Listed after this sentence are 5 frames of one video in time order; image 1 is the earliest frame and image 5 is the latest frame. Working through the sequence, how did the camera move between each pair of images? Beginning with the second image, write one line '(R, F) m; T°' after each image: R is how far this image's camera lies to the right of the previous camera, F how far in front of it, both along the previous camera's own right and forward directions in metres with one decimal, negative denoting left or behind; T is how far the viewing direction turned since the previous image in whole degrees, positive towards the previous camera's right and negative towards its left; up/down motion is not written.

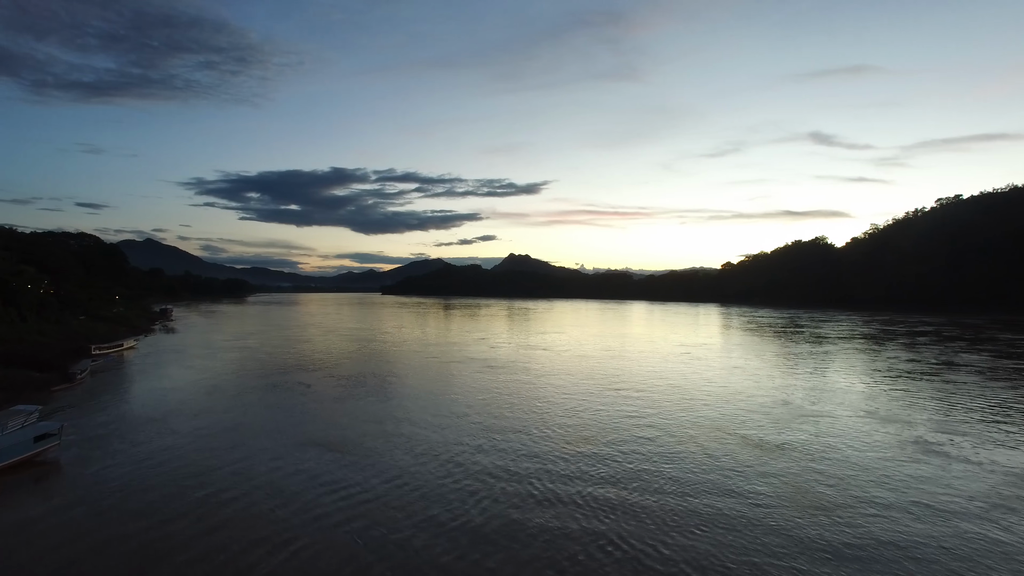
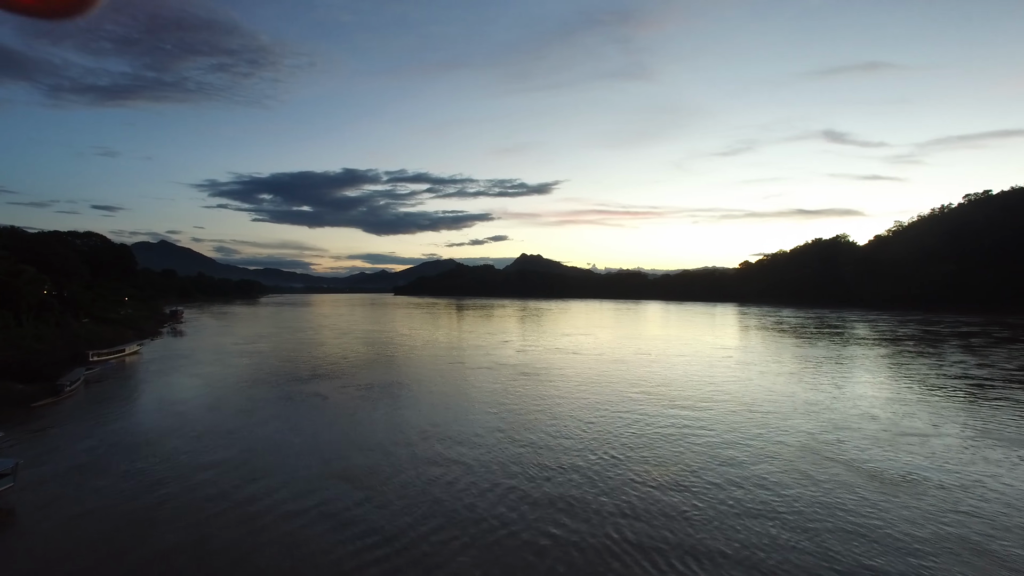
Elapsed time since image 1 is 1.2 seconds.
(-0.4, +0.9) m; -1°
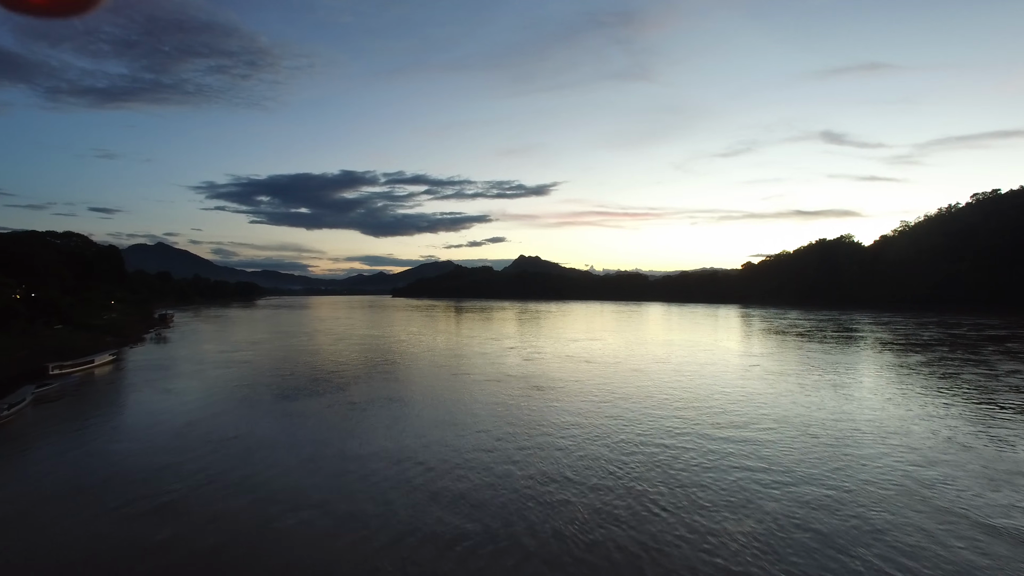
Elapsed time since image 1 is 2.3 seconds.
(-0.2, +1.0) m; 0°
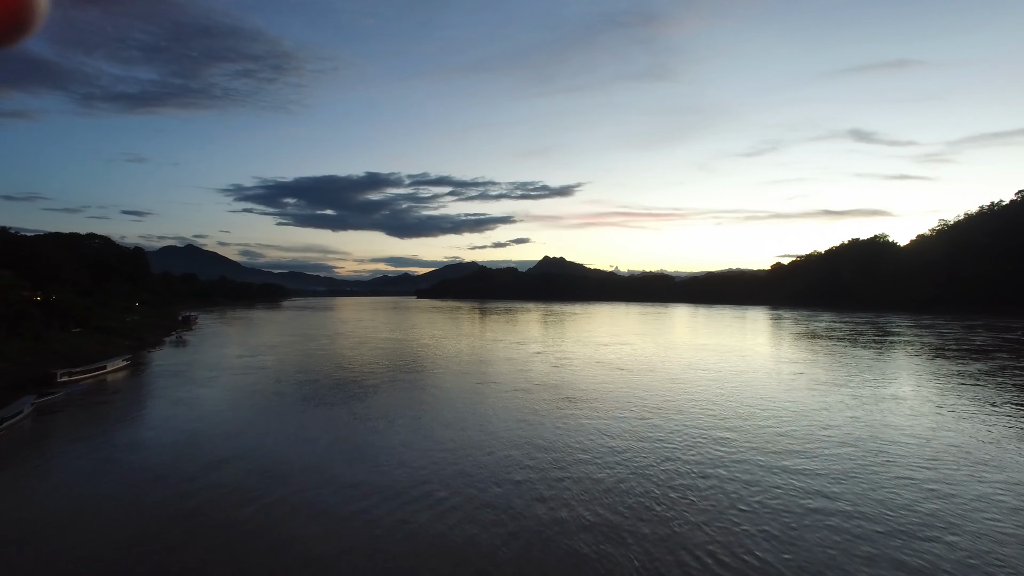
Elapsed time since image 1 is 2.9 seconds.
(-0.2, +0.7) m; -2°
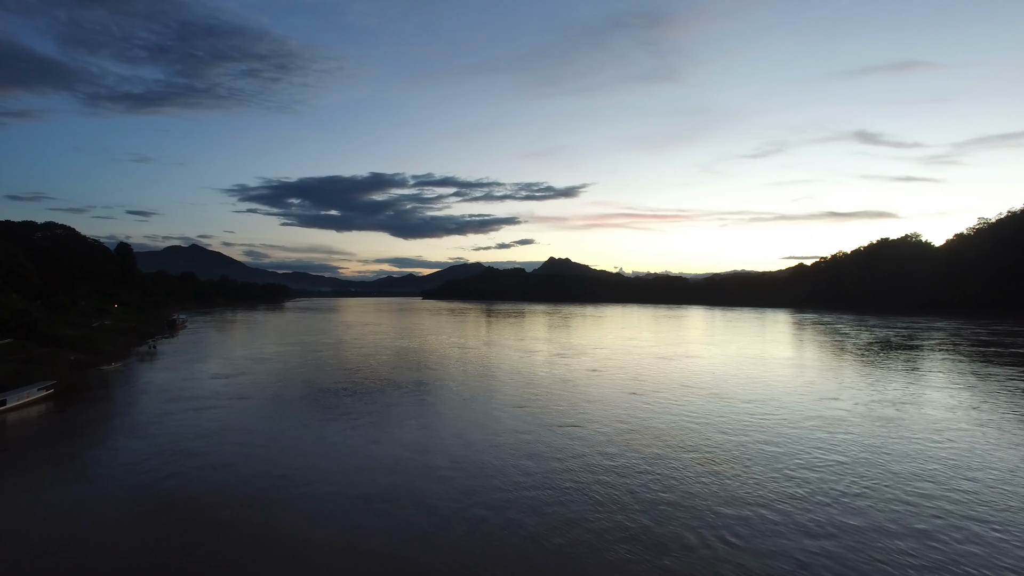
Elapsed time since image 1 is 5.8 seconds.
(-1.0, +3.0) m; 0°
